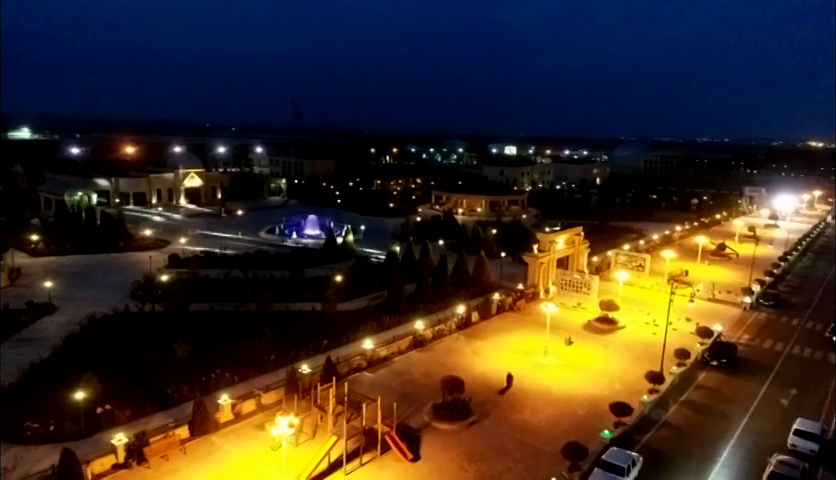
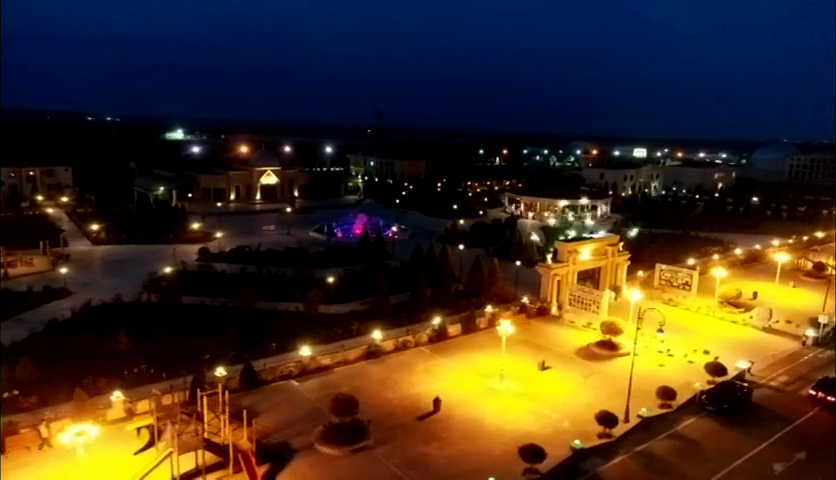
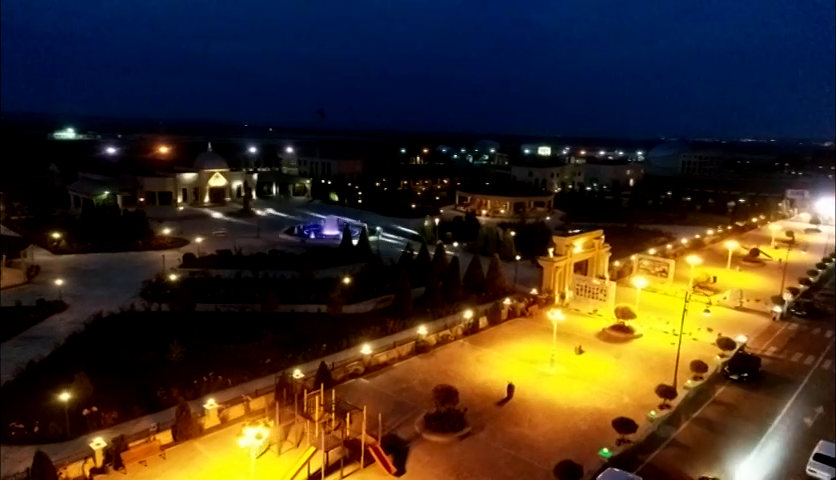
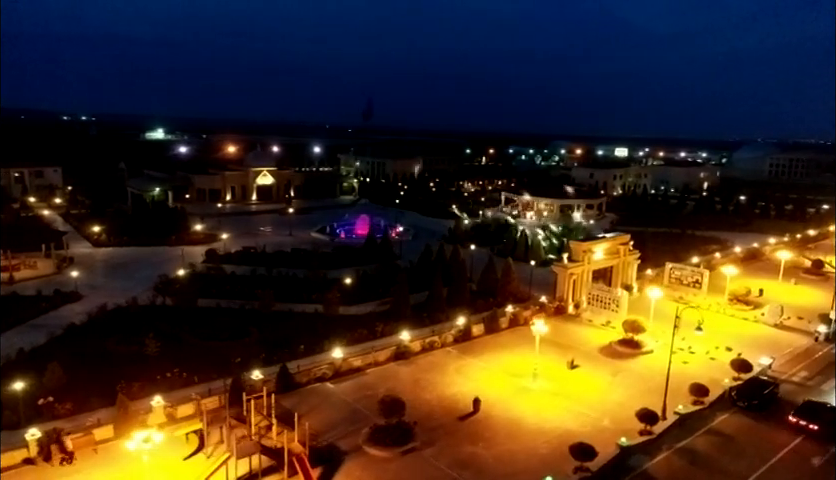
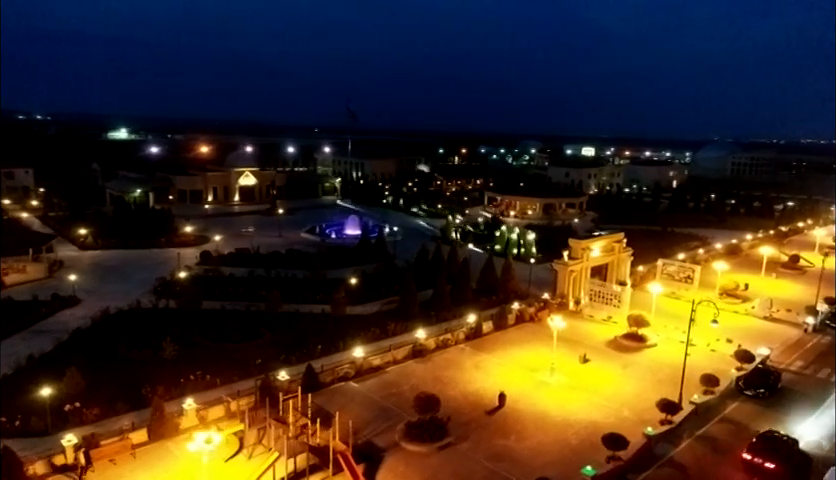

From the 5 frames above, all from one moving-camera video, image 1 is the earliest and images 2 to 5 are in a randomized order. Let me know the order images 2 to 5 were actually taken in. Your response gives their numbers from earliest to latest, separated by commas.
3, 5, 4, 2
